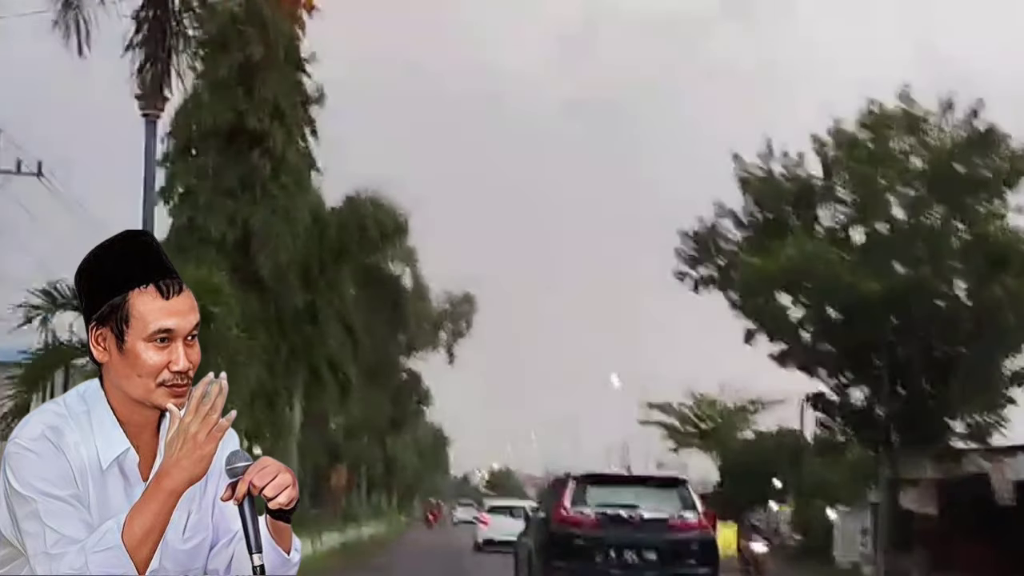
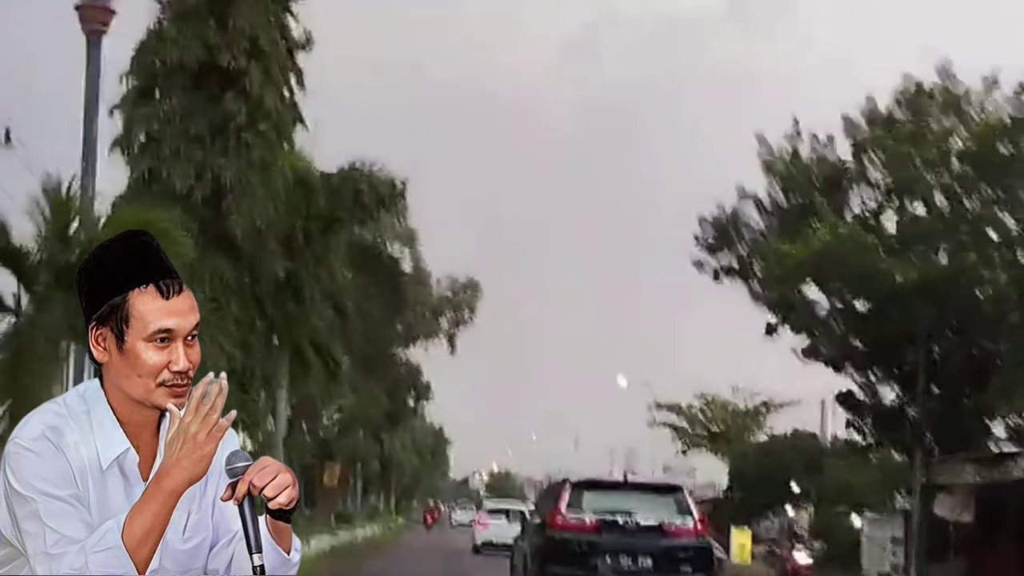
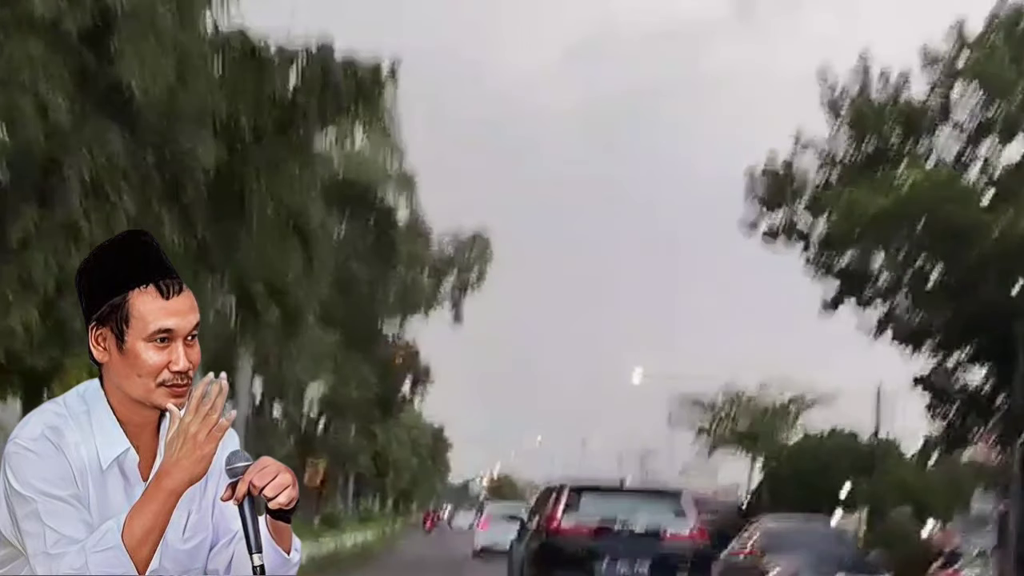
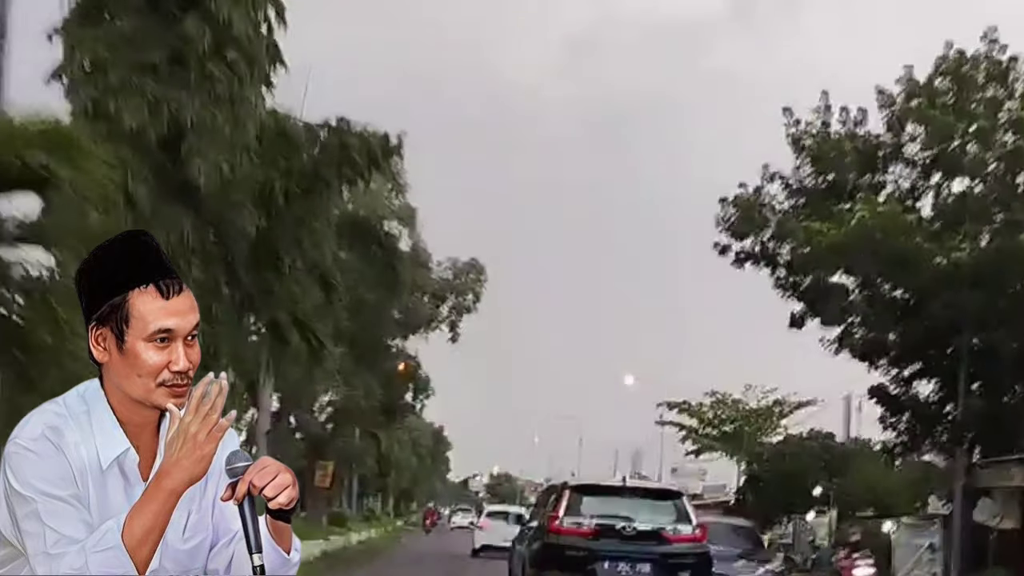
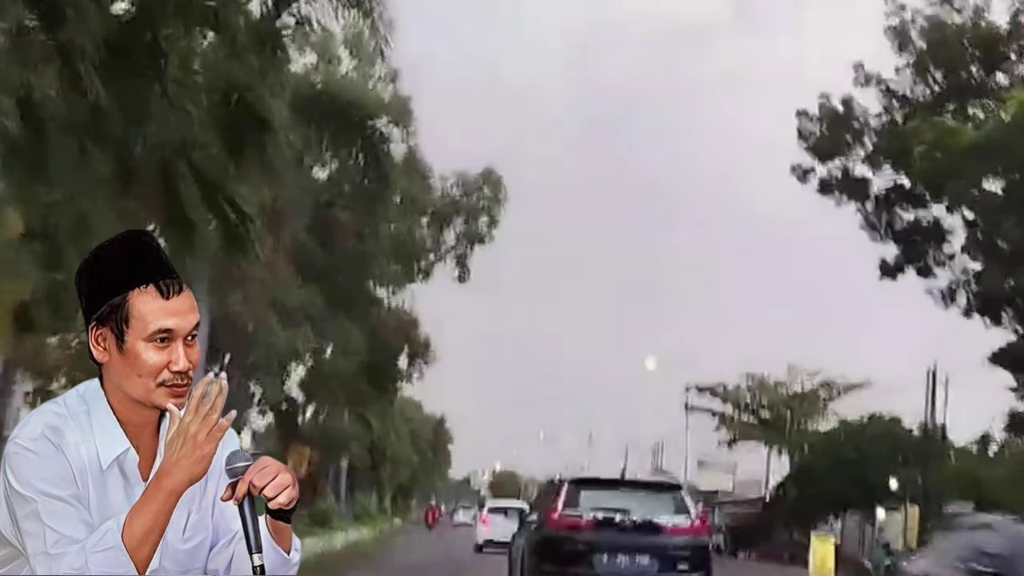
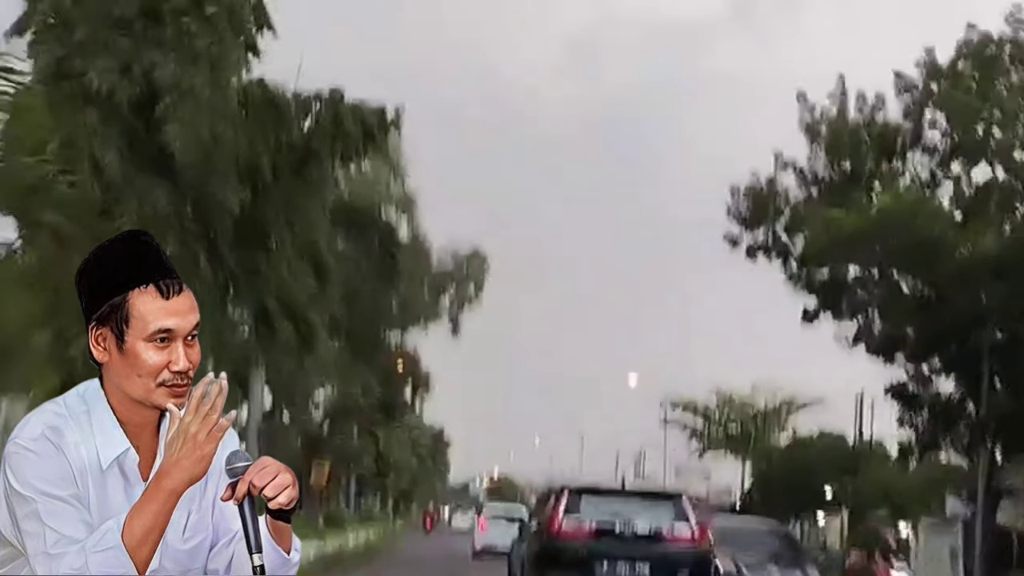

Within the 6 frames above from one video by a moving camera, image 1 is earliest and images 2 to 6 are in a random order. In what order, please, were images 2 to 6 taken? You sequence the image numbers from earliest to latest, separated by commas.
2, 4, 6, 3, 5
